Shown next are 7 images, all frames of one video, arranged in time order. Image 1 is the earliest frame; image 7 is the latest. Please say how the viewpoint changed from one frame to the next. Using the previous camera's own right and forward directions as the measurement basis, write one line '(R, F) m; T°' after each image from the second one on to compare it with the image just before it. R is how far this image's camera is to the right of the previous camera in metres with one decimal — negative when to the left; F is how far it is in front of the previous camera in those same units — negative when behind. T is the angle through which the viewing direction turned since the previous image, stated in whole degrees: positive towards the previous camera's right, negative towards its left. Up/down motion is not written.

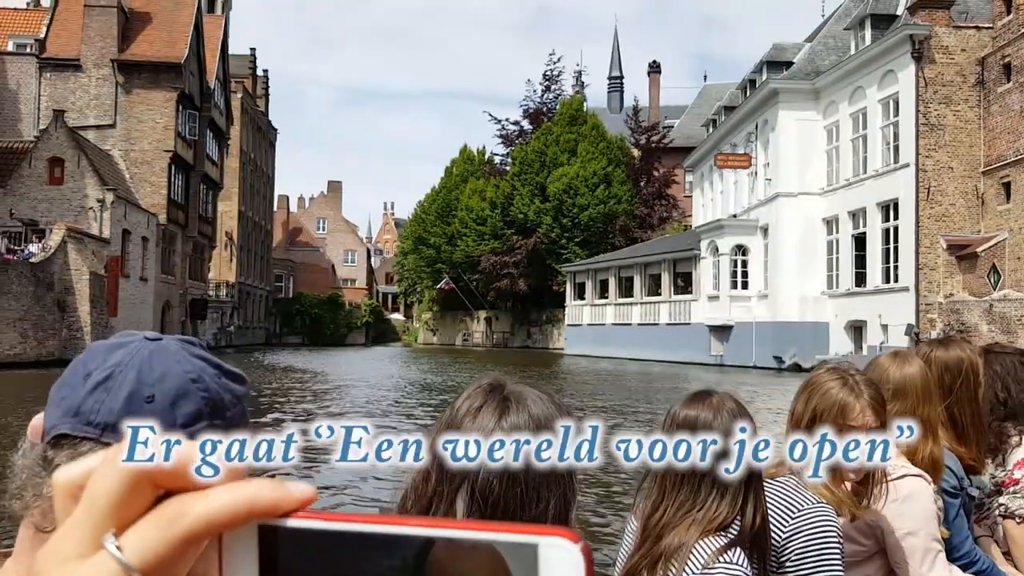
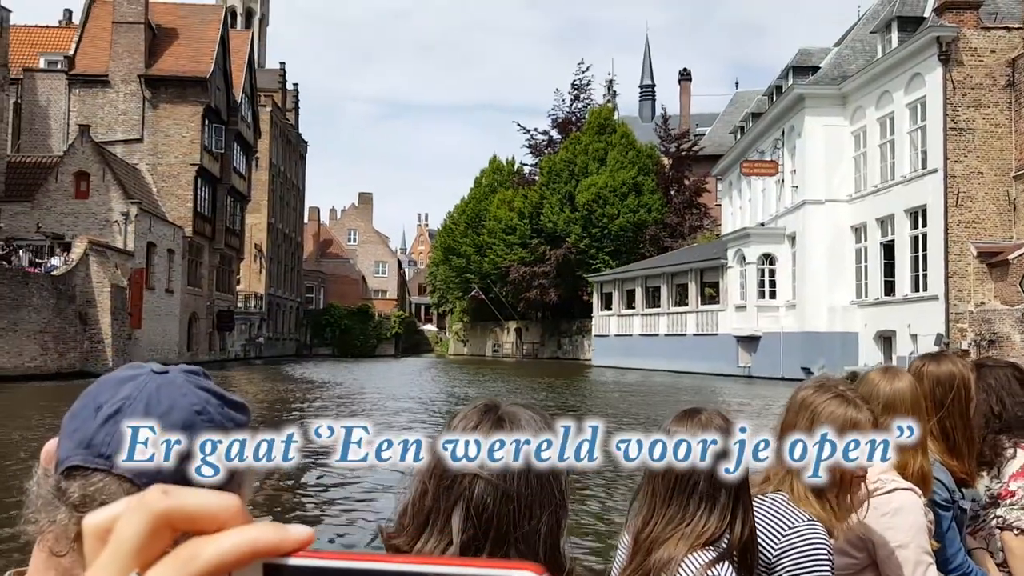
(+0.3, +0.2) m; -2°
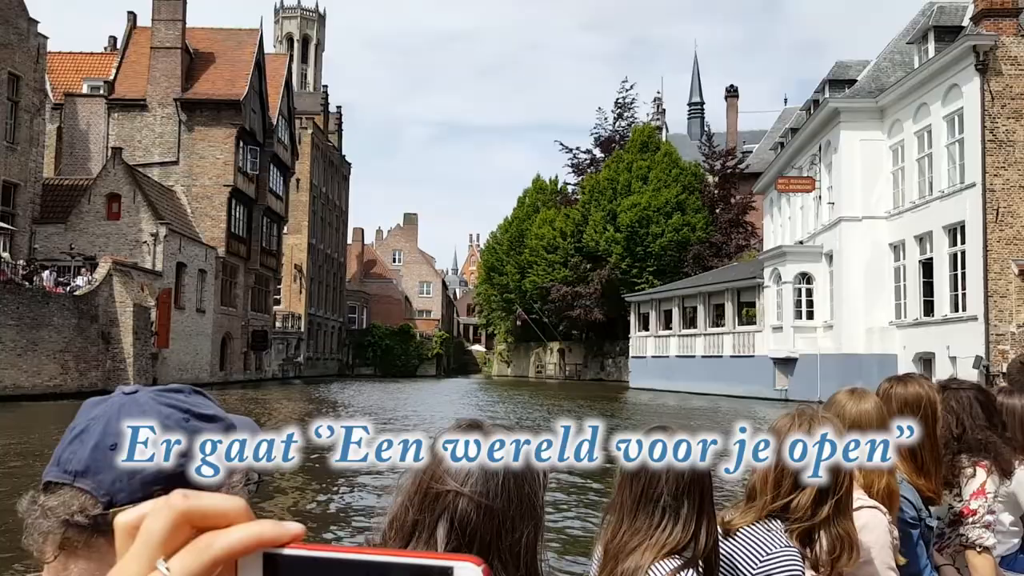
(+0.6, +0.3) m; -4°
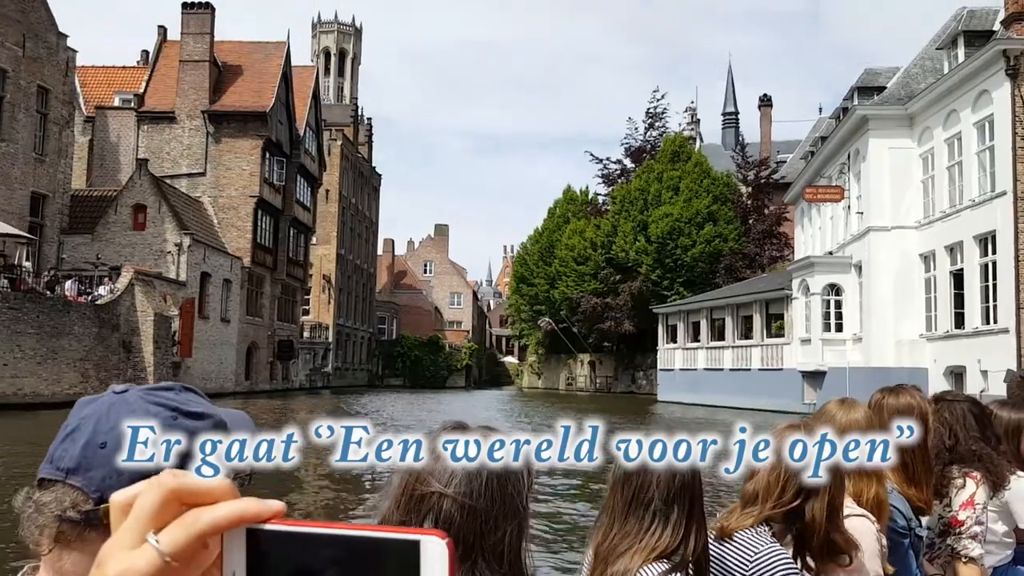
(+0.3, +0.2) m; -2°
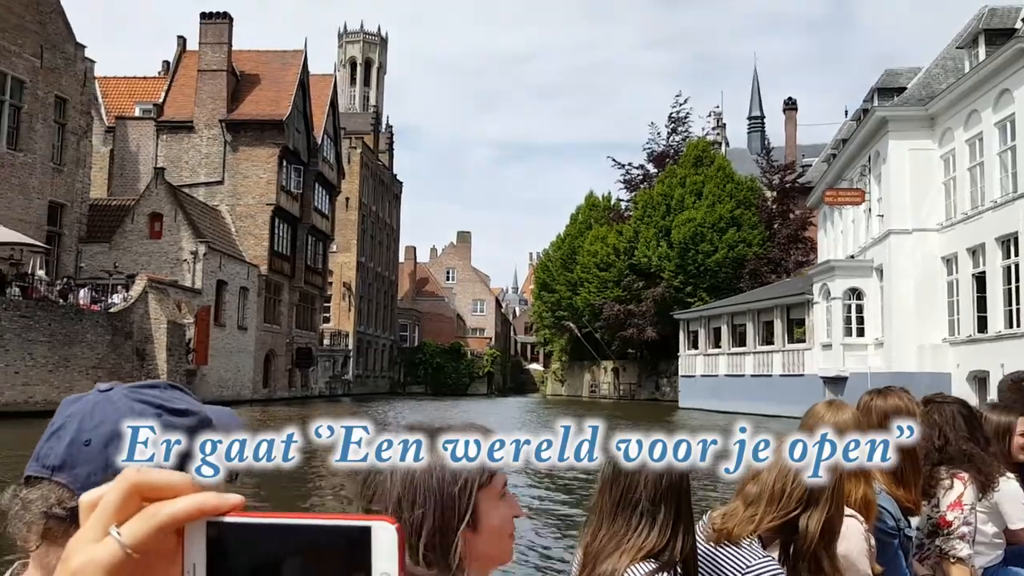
(+0.3, +0.1) m; -2°
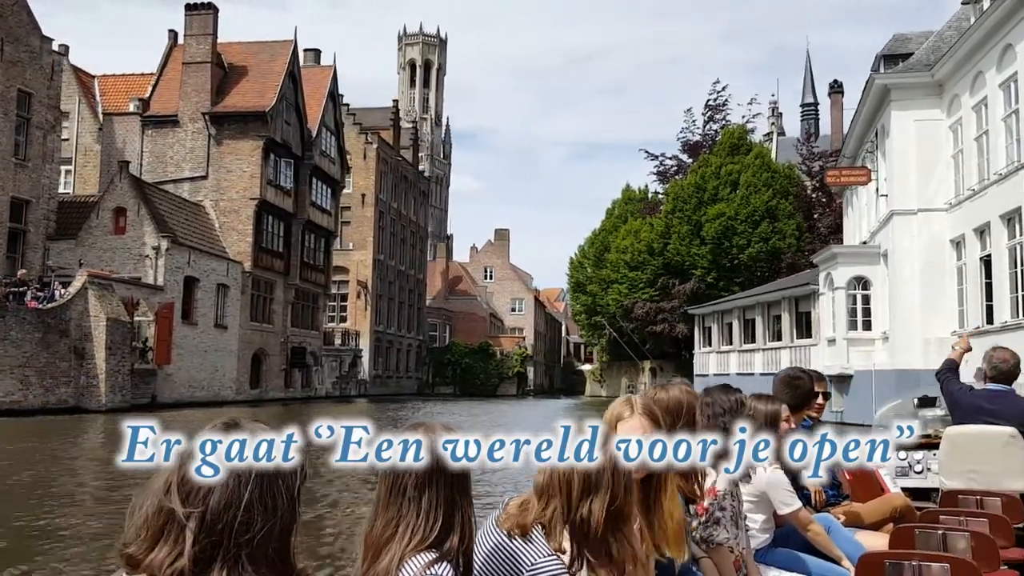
(+2.1, +1.4) m; -5°
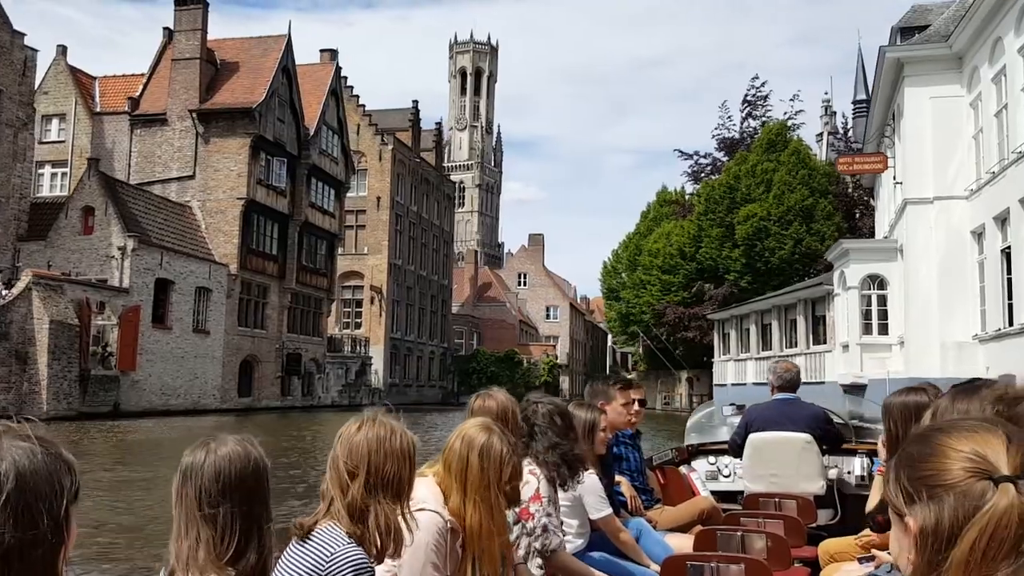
(+1.6, +1.4) m; -4°
